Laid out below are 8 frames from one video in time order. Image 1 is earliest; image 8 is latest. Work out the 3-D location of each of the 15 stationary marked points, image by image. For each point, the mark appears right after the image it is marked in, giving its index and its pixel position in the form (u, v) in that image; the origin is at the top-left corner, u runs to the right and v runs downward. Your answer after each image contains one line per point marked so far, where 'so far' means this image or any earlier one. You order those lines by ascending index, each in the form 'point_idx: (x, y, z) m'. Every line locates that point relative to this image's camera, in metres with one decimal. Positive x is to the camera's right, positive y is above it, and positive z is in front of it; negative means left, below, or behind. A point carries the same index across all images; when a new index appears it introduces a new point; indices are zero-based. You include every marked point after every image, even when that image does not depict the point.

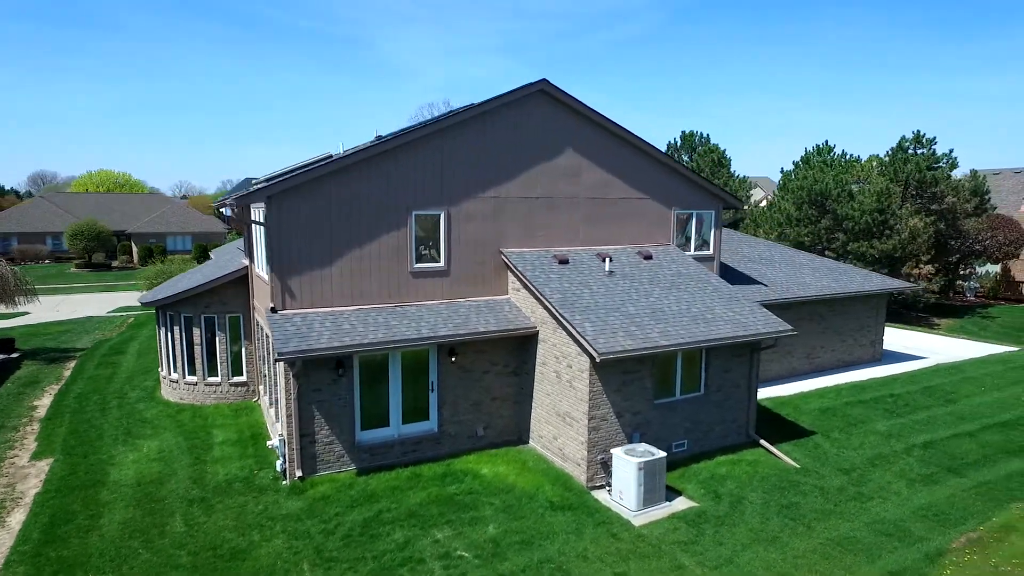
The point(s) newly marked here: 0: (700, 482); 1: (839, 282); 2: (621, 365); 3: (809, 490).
0: (+3.3, -3.4, +11.3) m
1: (+9.5, +0.2, +18.5) m
2: (+1.9, -1.3, +11.2) m
3: (+5.2, -3.5, +11.2) m
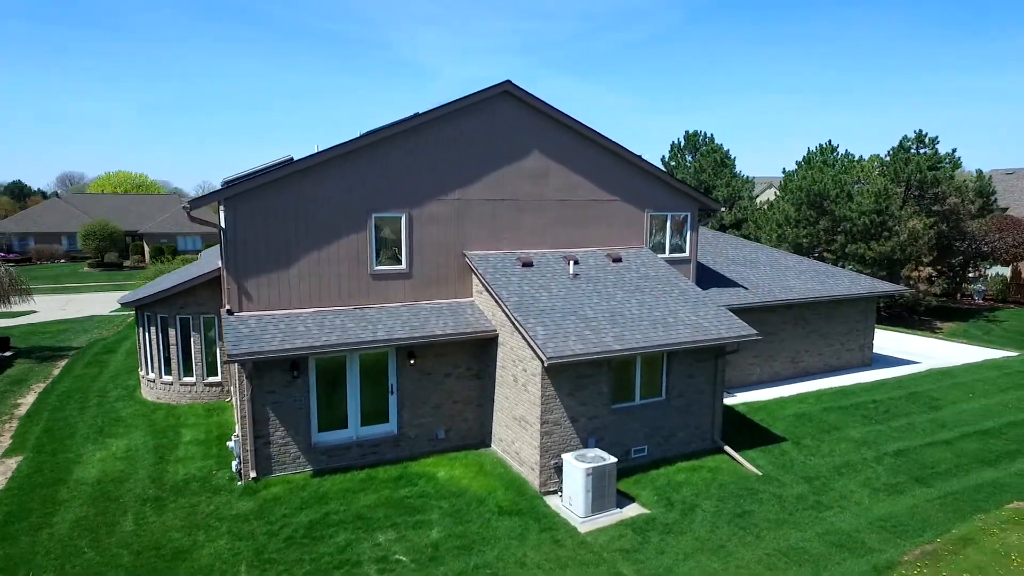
0: (+2.5, -3.5, +11.1) m
1: (+8.9, +0.1, +18.2) m
2: (+1.1, -1.4, +11.1) m
3: (+4.3, -3.6, +11.0) m
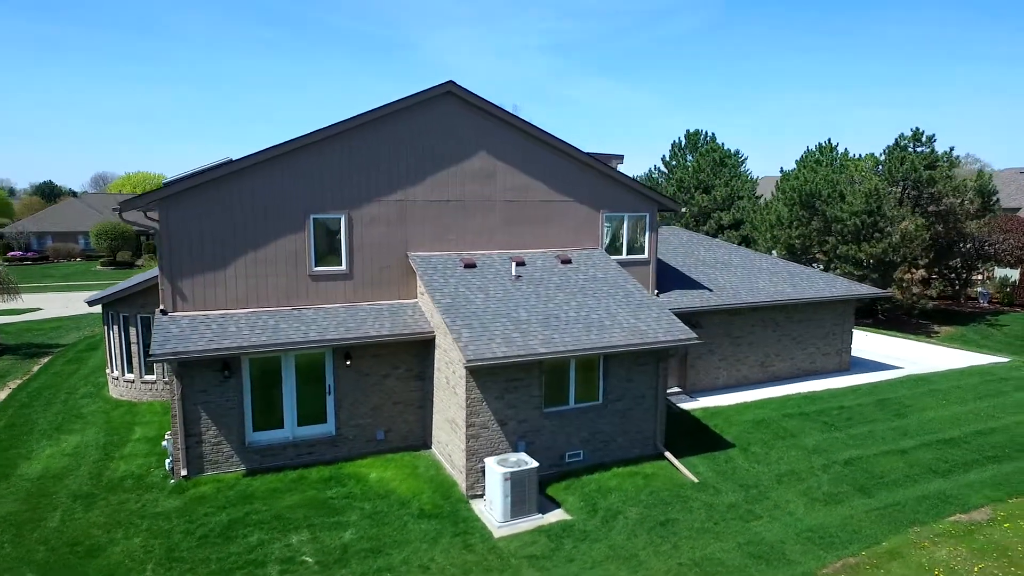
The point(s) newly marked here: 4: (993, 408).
0: (+1.2, -3.5, +11.0) m
1: (+7.9, 0.0, +17.7) m
2: (-0.2, -1.4, +11.0) m
3: (+3.1, -3.7, +10.7) m
4: (+11.9, -3.0, +15.8) m
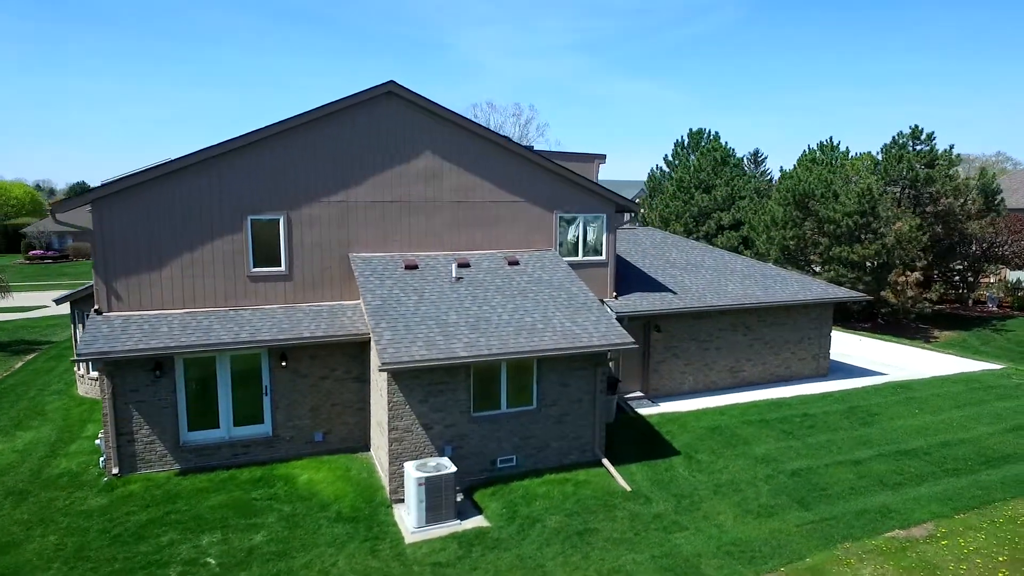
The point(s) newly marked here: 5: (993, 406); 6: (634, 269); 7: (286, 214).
0: (-0.1, -3.6, +10.8) m
1: (+6.9, -0.1, +17.2) m
2: (-1.4, -1.5, +10.9) m
3: (+1.8, -3.7, +10.5) m
4: (+10.8, -3.1, +15.1) m
5: (+11.9, -2.9, +15.9) m
6: (+3.2, +0.5, +17.1) m
7: (-4.4, +1.4, +12.5) m
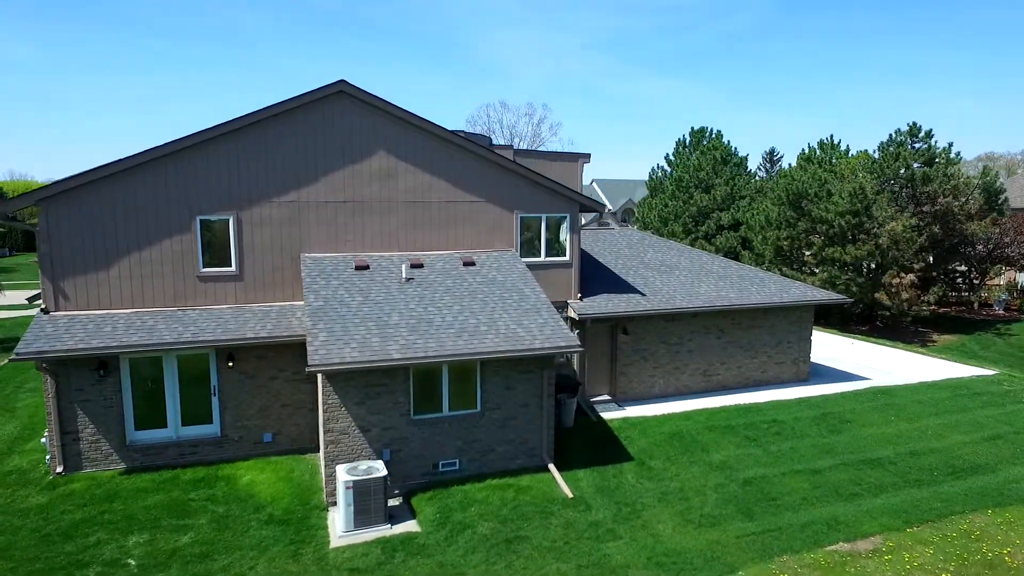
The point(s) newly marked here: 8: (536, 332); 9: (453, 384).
0: (-1.1, -3.6, +10.6) m
1: (+6.1, -0.1, +16.8) m
2: (-2.5, -1.5, +10.7) m
3: (+0.7, -3.8, +10.2) m
4: (+9.9, -3.1, +14.6) m
5: (+11.0, -3.0, +15.3) m
6: (+2.4, +0.5, +16.8) m
7: (-5.4, +1.4, +12.5) m
8: (+0.4, -0.8, +11.6) m
9: (-1.1, -1.7, +11.4) m
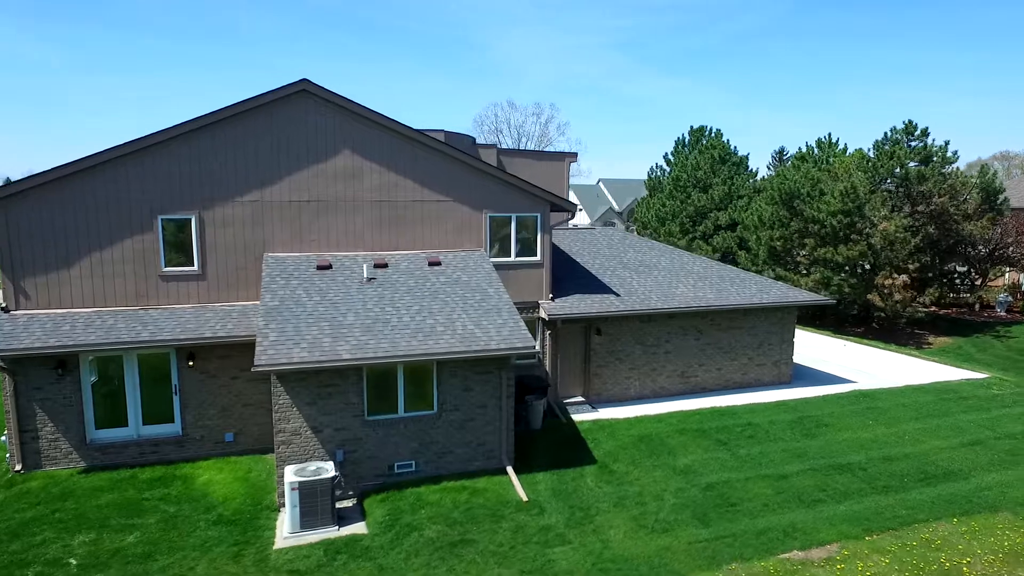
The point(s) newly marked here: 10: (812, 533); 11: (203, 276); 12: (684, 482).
0: (-1.9, -3.6, +10.5) m
1: (+5.5, -0.1, +16.5) m
2: (-3.3, -1.5, +10.7) m
3: (-0.1, -3.8, +10.1) m
4: (+9.2, -3.2, +14.2) m
5: (+10.3, -3.0, +14.9) m
6: (+1.8, +0.5, +16.6) m
7: (-6.1, +1.5, +12.5) m
8: (-0.3, -0.8, +11.4) m
9: (-1.8, -1.7, +11.3) m
10: (+4.7, -3.9, +10.1) m
11: (-6.1, +0.2, +12.6) m
12: (+3.2, -3.5, +11.7) m
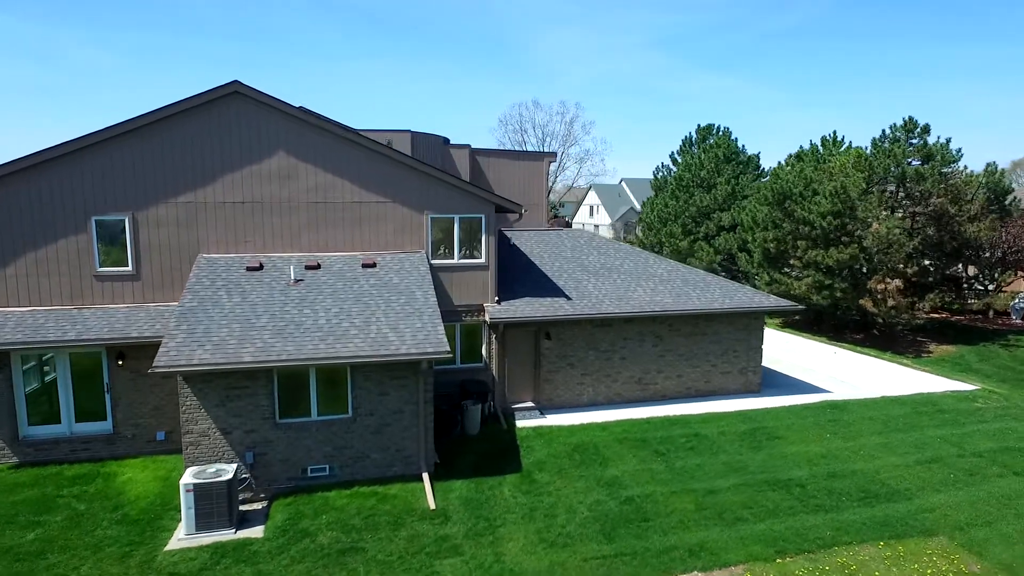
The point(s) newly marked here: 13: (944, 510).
0: (-3.5, -3.6, +10.4) m
1: (+4.3, -0.2, +16.0) m
2: (-4.8, -1.5, +10.7) m
3: (-1.7, -3.8, +9.9) m
4: (+7.8, -3.3, +13.4) m
5: (+9.0, -3.2, +14.0) m
6: (+0.6, +0.4, +16.2) m
7: (-7.5, +1.4, +12.7) m
8: (-1.8, -0.9, +11.2) m
9: (-3.3, -1.8, +11.2) m
10: (+3.1, -4.0, +9.6) m
11: (-7.5, +0.2, +12.8) m
12: (+1.7, -3.6, +11.3) m
13: (+7.3, -3.7, +10.8) m
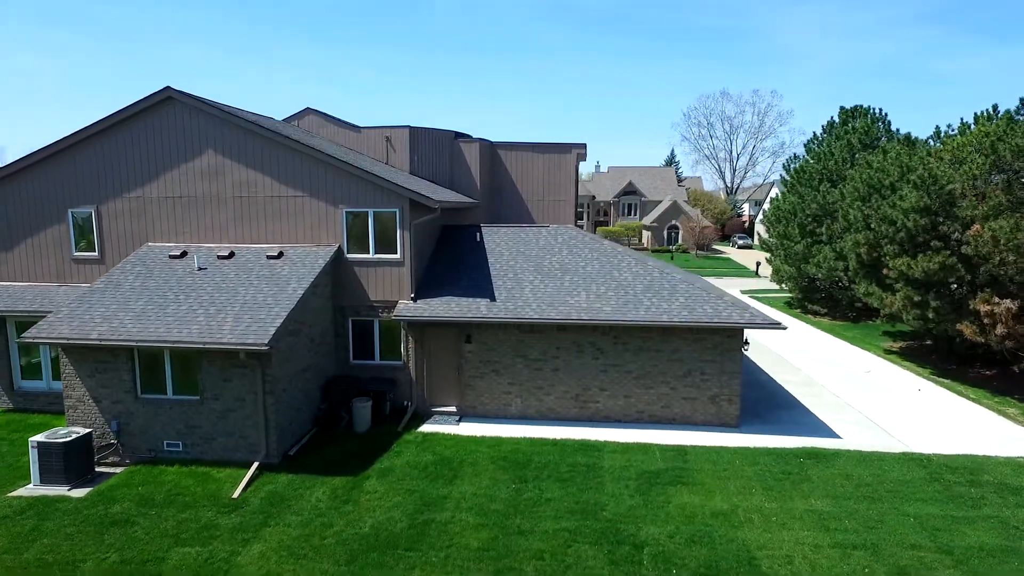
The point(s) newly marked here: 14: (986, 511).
0: (-6.8, -3.4, +11.3) m
1: (+2.6, -0.4, +13.7) m
2: (-7.8, -1.2, +11.9) m
3: (-5.3, -3.6, +10.2) m
4: (+4.9, -3.6, +10.2) m
5: (+6.3, -3.5, +10.3) m
6: (-0.7, +0.4, +15.3) m
7: (-9.5, +1.9, +14.7) m
8: (-4.8, -0.7, +11.4) m
9: (-6.3, -1.5, +11.9) m
10: (-0.9, -4.0, +8.2) m
11: (-9.5, +0.6, +14.8) m
12: (-1.6, -3.6, +10.3) m
13: (+3.5, -4.0, +7.9) m
14: (+7.6, -3.6, +10.2) m
